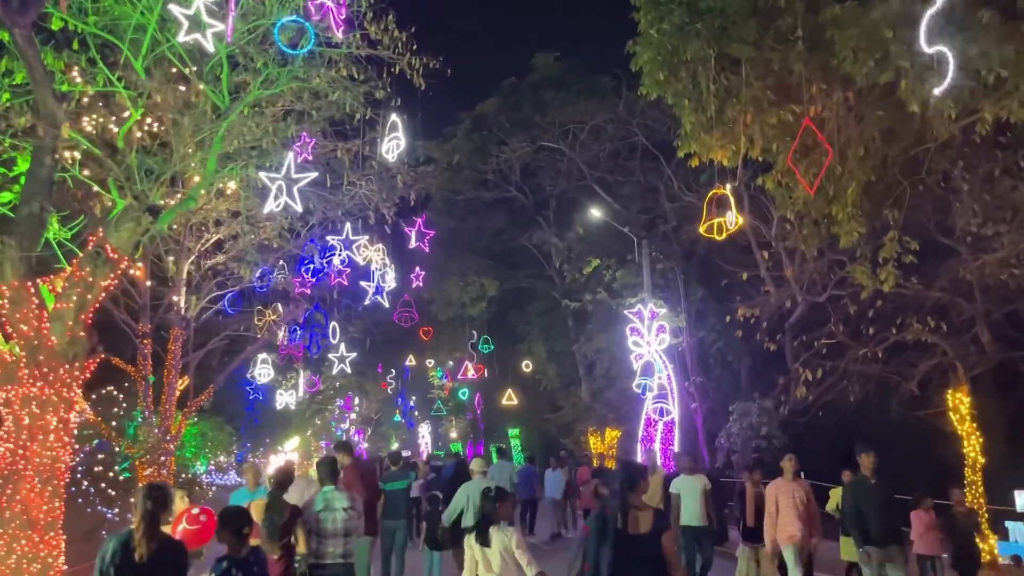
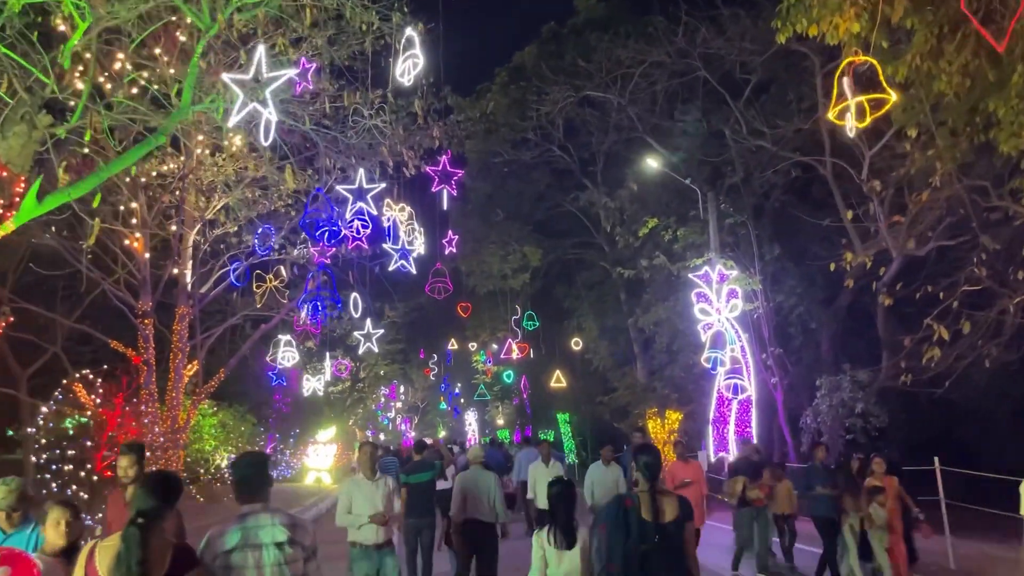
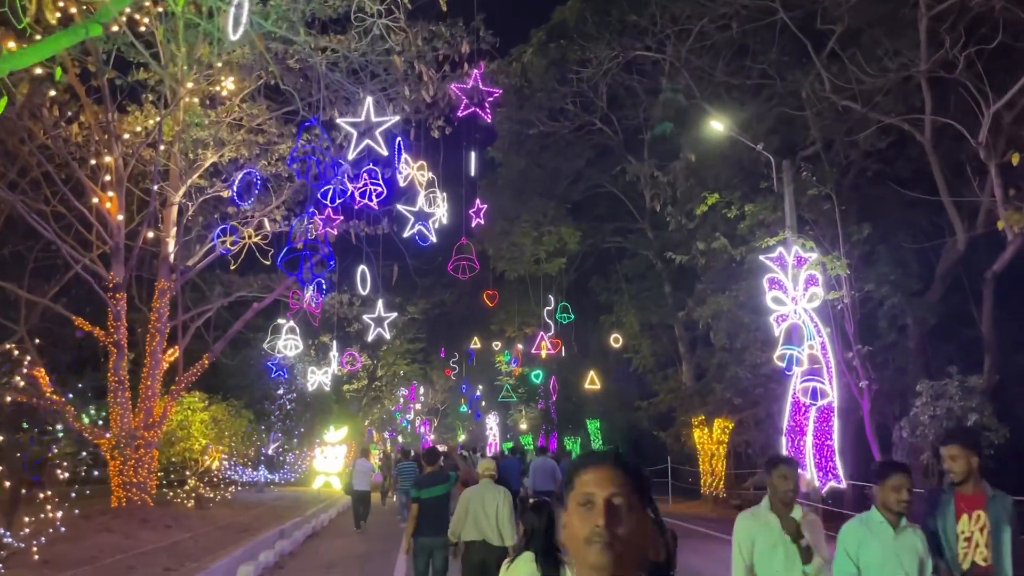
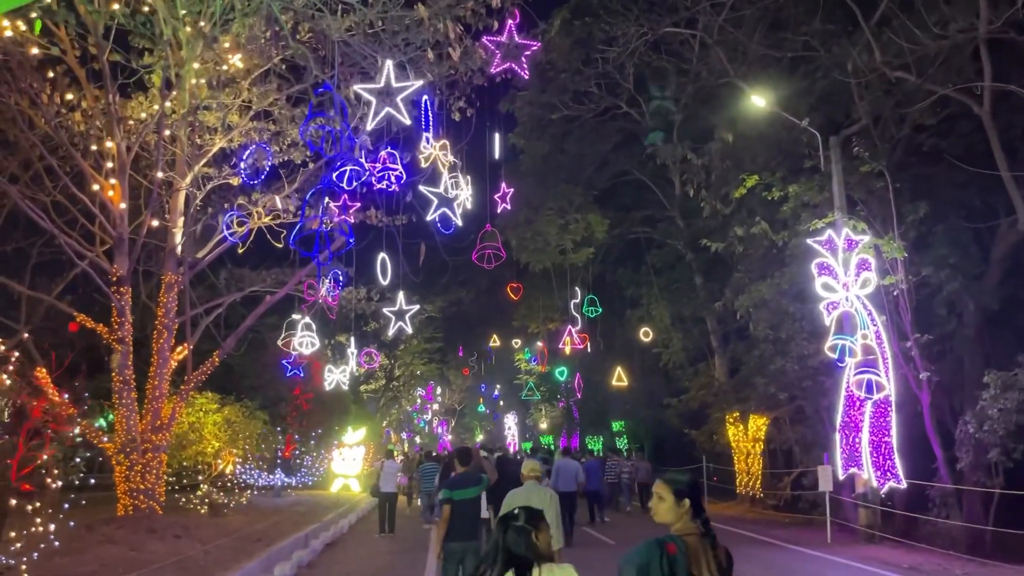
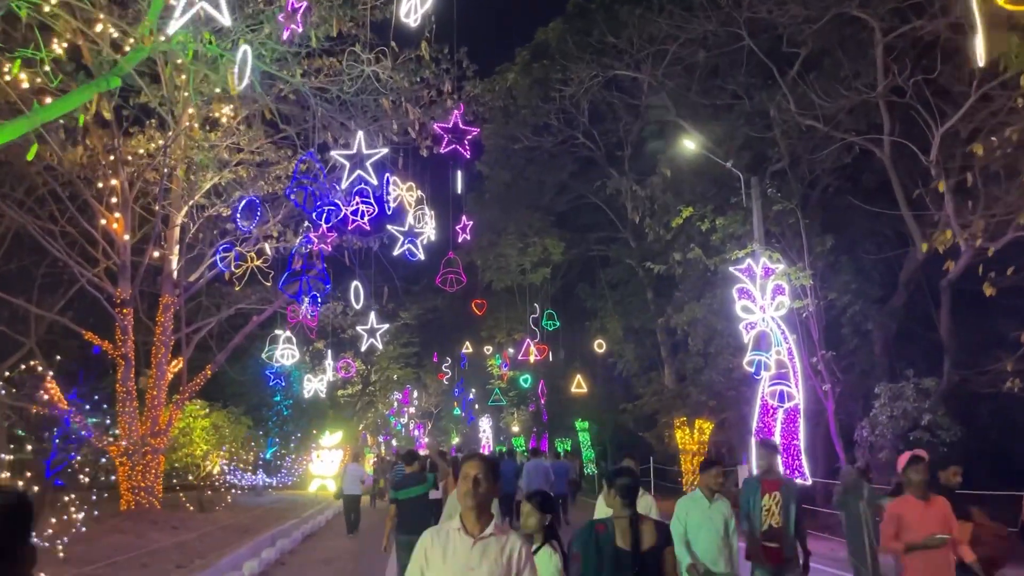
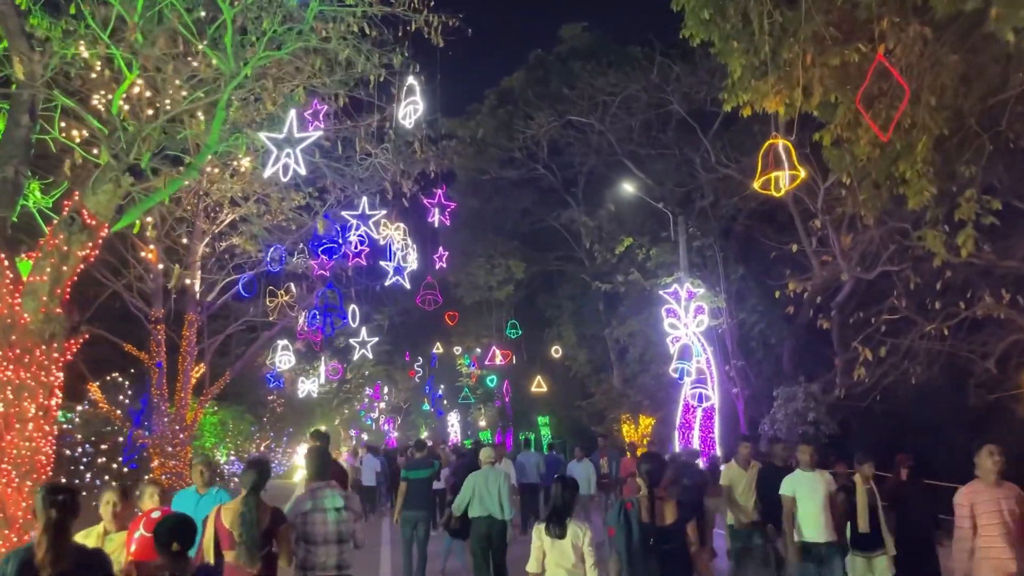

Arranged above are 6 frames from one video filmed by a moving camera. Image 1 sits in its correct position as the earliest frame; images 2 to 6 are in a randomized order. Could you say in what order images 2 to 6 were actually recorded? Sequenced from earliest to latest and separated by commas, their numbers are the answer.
6, 2, 5, 3, 4
